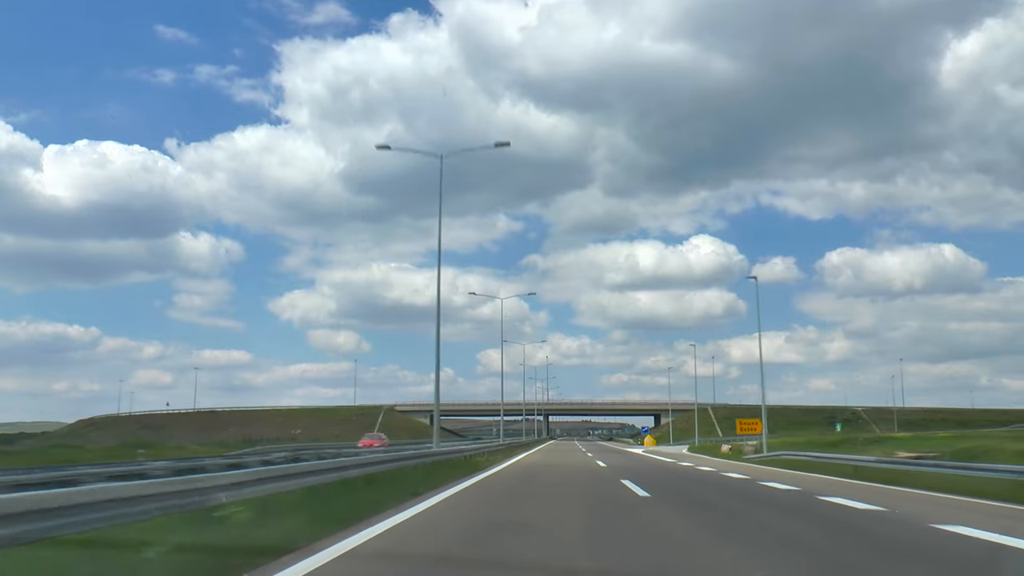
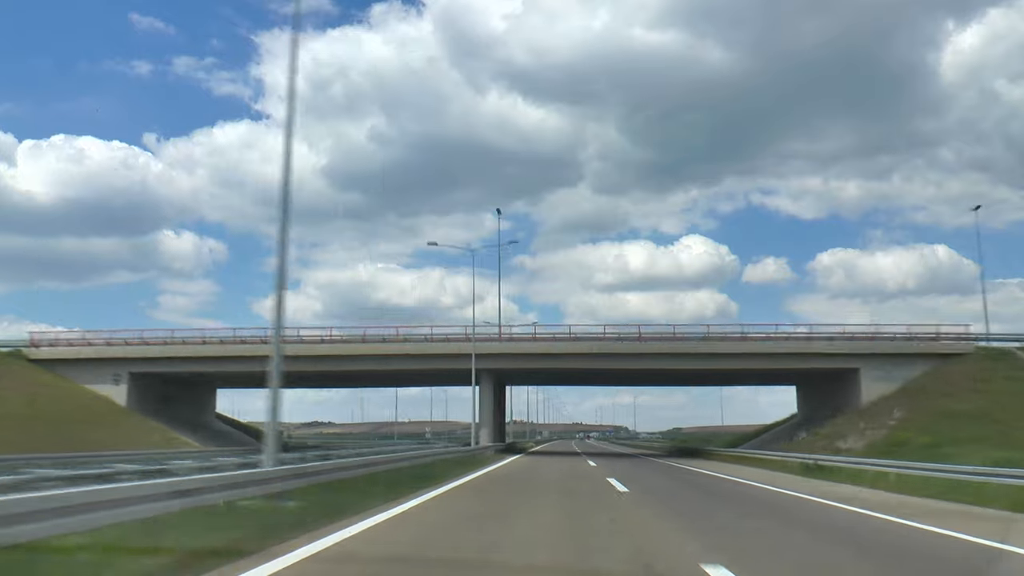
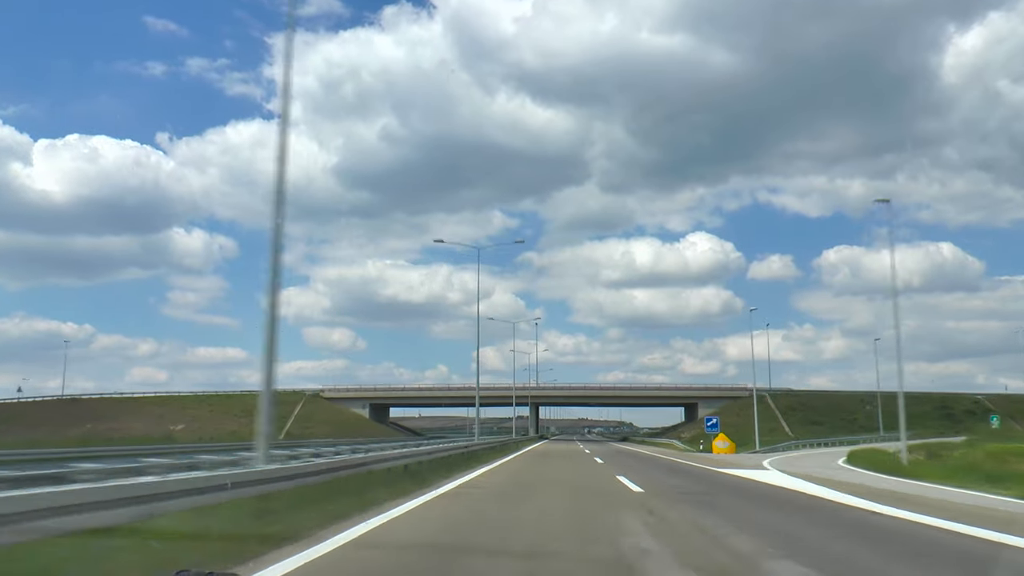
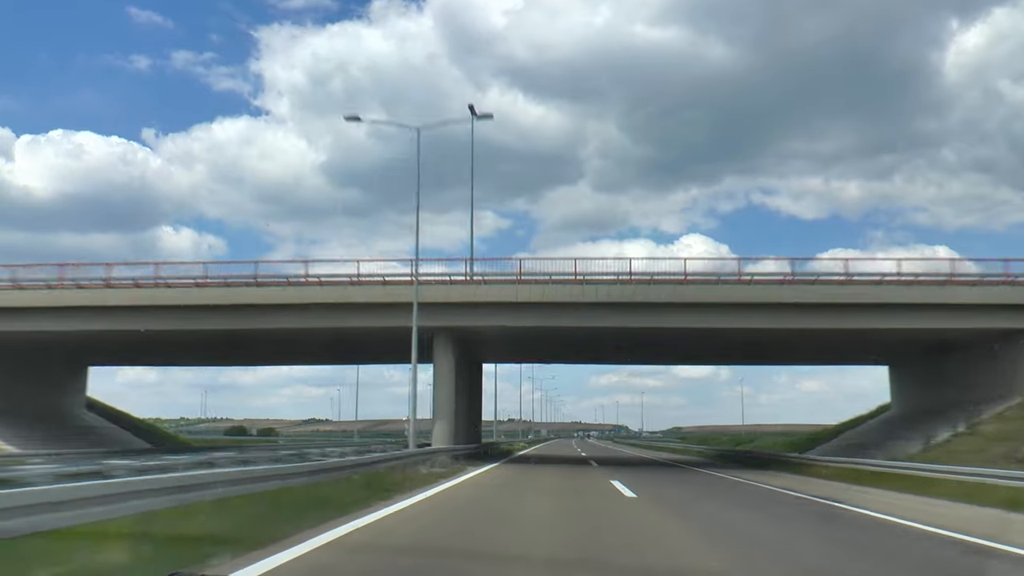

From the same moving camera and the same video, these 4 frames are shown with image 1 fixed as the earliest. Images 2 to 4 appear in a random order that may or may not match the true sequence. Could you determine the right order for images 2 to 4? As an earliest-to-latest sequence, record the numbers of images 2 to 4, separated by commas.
3, 2, 4
